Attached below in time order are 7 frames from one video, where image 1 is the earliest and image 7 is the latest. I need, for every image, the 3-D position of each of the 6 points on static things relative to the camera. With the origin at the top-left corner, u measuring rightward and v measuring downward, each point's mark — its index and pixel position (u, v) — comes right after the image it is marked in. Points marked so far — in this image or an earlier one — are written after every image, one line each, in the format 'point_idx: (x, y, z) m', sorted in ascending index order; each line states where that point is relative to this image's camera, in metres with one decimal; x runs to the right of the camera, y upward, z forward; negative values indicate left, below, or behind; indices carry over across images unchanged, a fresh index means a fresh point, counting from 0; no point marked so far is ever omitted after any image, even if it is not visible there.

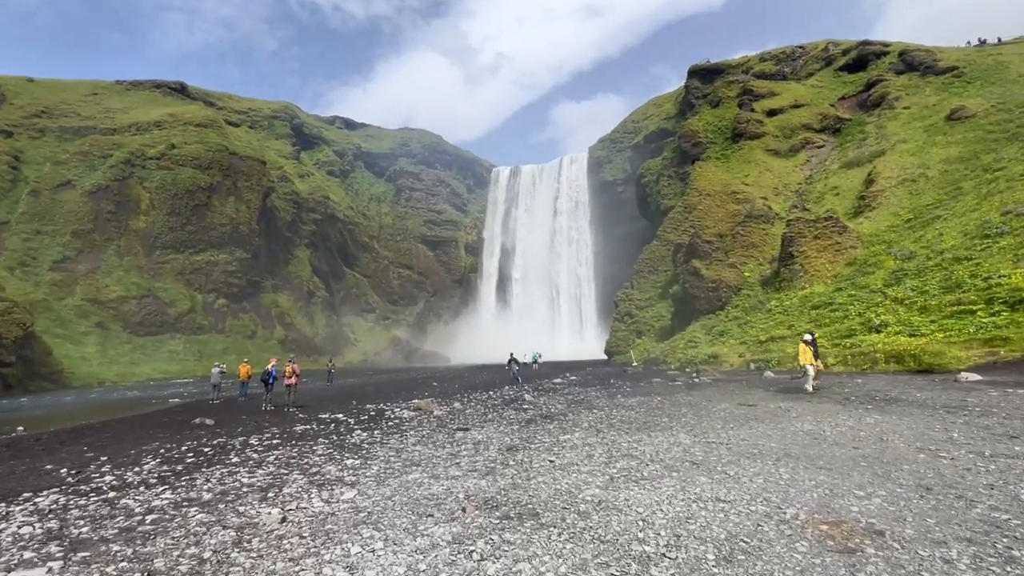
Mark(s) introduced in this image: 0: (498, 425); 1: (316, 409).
0: (-0.4, -3.5, +12.1) m
1: (-8.0, -4.9, +19.2) m
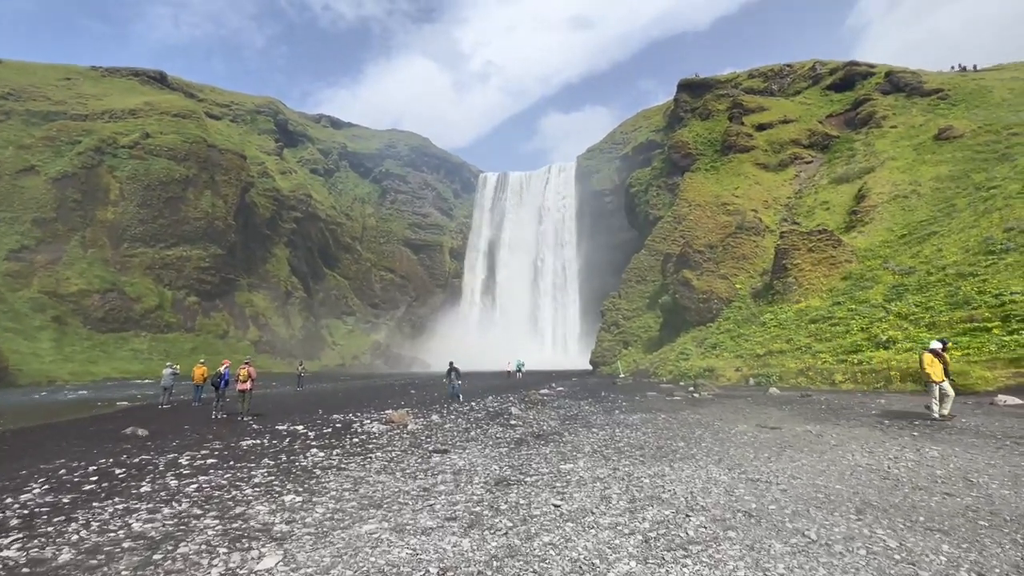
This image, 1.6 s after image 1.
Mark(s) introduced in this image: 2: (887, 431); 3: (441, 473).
0: (-0.6, -3.4, +10.1) m
1: (-8.6, -4.7, +16.9) m
2: (+8.5, -3.2, +10.7) m
3: (-1.2, -3.1, +7.9) m
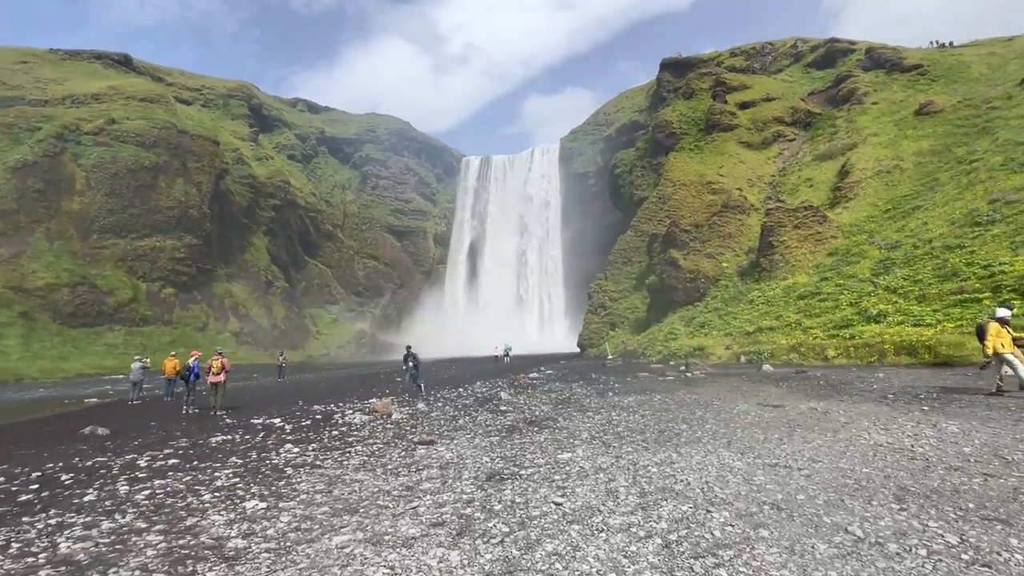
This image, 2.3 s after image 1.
0: (-0.8, -3.0, +9.4) m
1: (-8.9, -4.2, +16.0) m
2: (+8.3, -2.5, +10.3) m
3: (-1.3, -2.7, +7.1) m
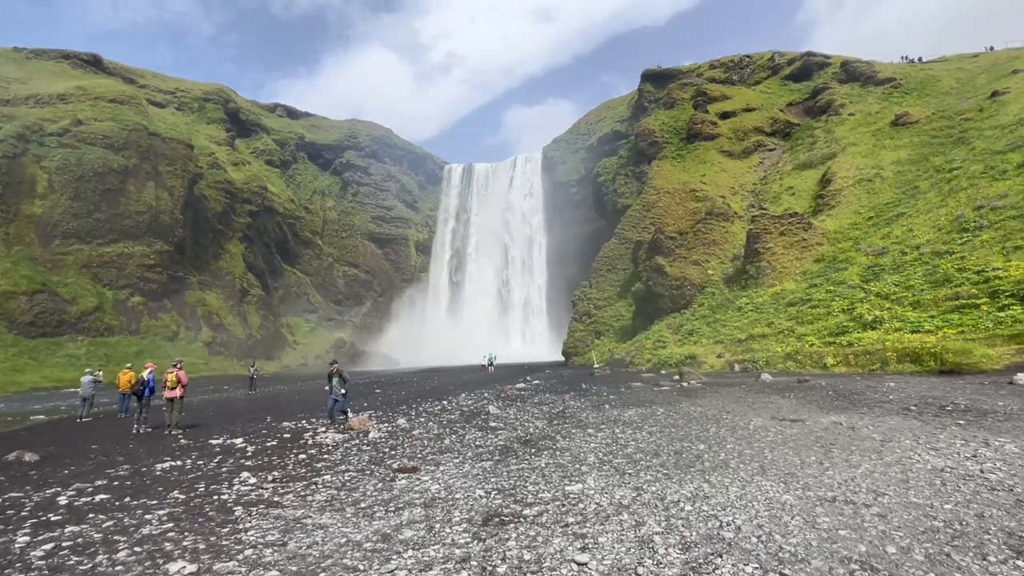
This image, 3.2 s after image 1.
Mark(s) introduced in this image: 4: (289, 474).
0: (-0.9, -3.0, +8.2) m
1: (-9.2, -4.4, +14.4) m
2: (+8.2, -2.6, +9.4) m
3: (-1.3, -2.7, +5.9) m
4: (-3.9, -3.2, +8.2) m
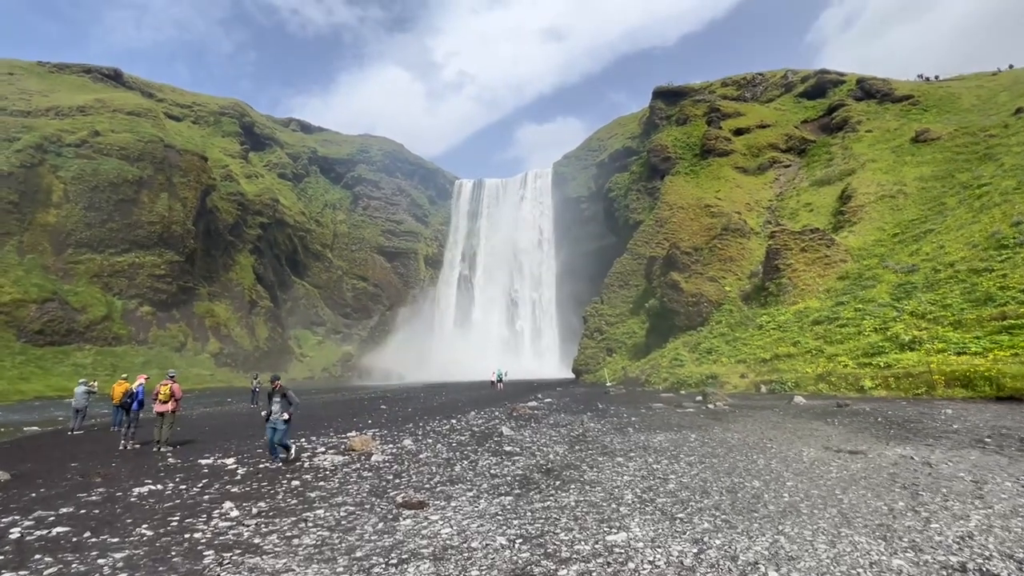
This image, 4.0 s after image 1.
0: (-0.6, -3.1, +7.1) m
1: (-8.8, -4.6, +13.4) m
2: (+8.5, -2.8, +8.1) m
3: (-1.0, -2.7, +4.8) m
4: (-3.6, -3.3, +7.2) m
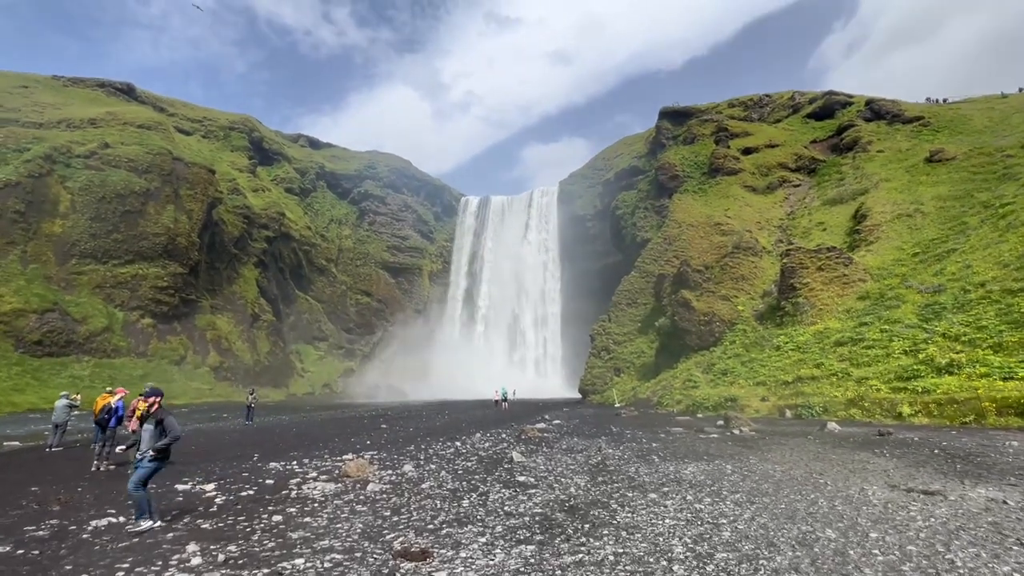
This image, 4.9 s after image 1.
0: (-0.3, -3.1, +5.8) m
1: (-8.5, -4.7, +12.2) m
2: (+8.8, -3.0, +6.8) m
3: (-0.7, -2.7, +3.6) m
4: (-3.3, -3.3, +6.0) m
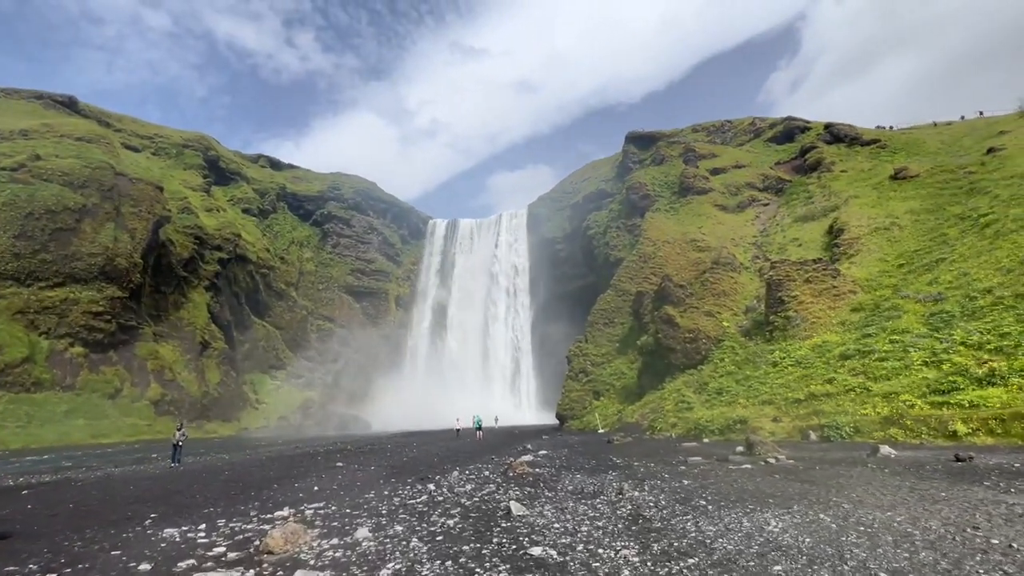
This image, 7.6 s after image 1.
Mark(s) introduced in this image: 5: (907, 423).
0: (+0.1, -2.5, +2.5) m
1: (-8.5, -4.5, +8.2) m
2: (+9.1, -2.4, +4.1) m
3: (-0.2, -1.9, +0.2) m
4: (-2.9, -2.7, +2.4) m
5: (+13.6, -4.7, +16.5) m
